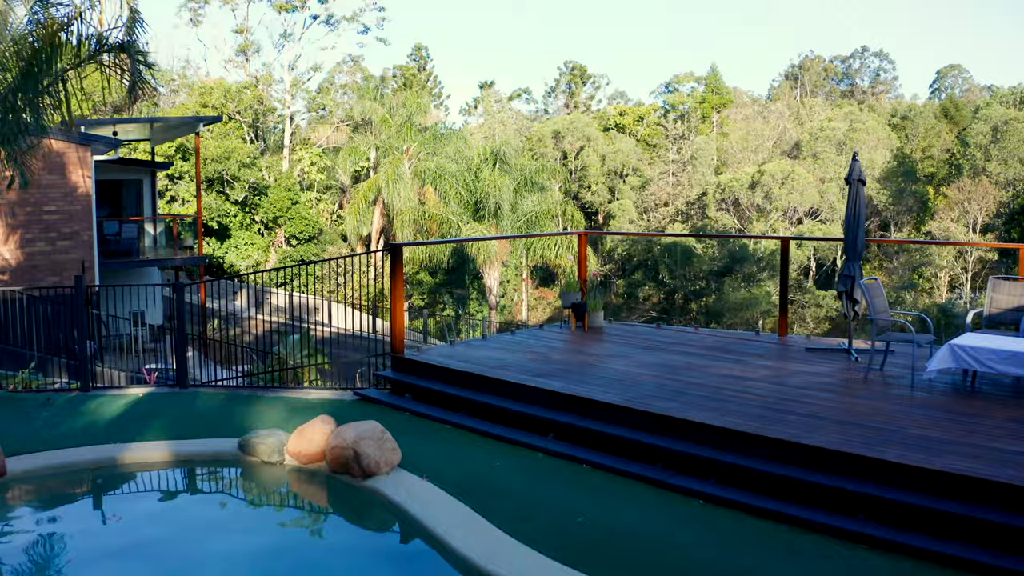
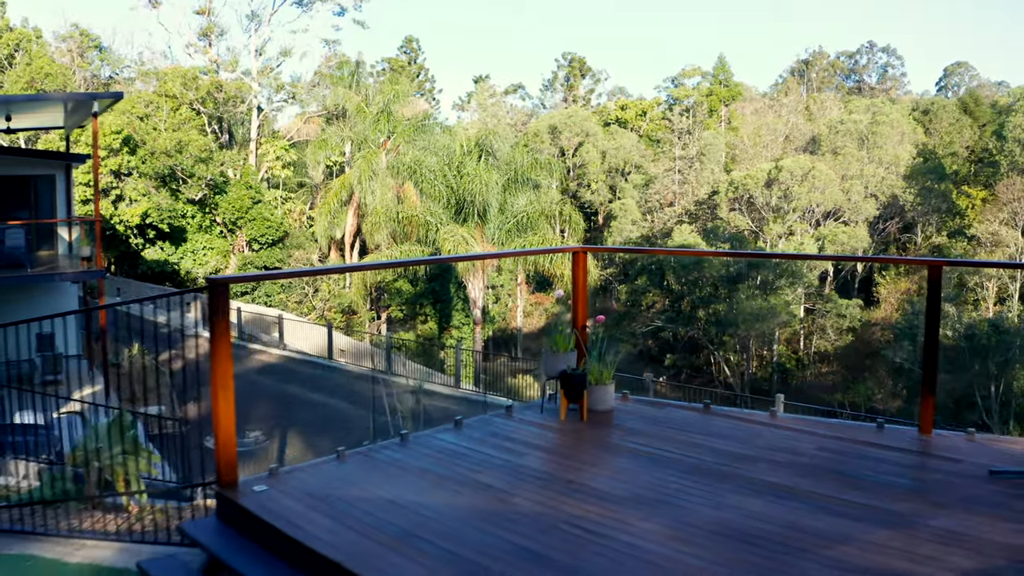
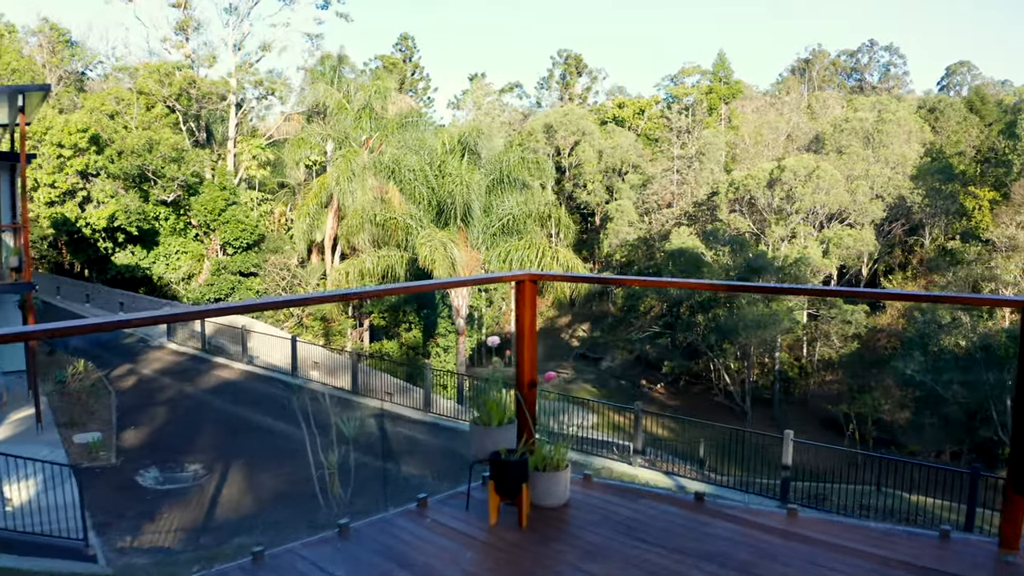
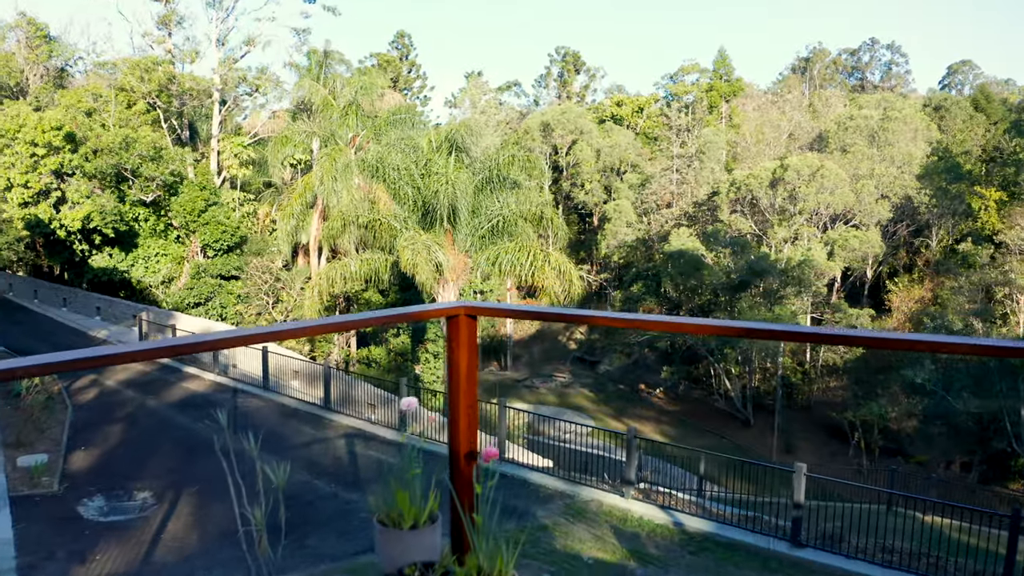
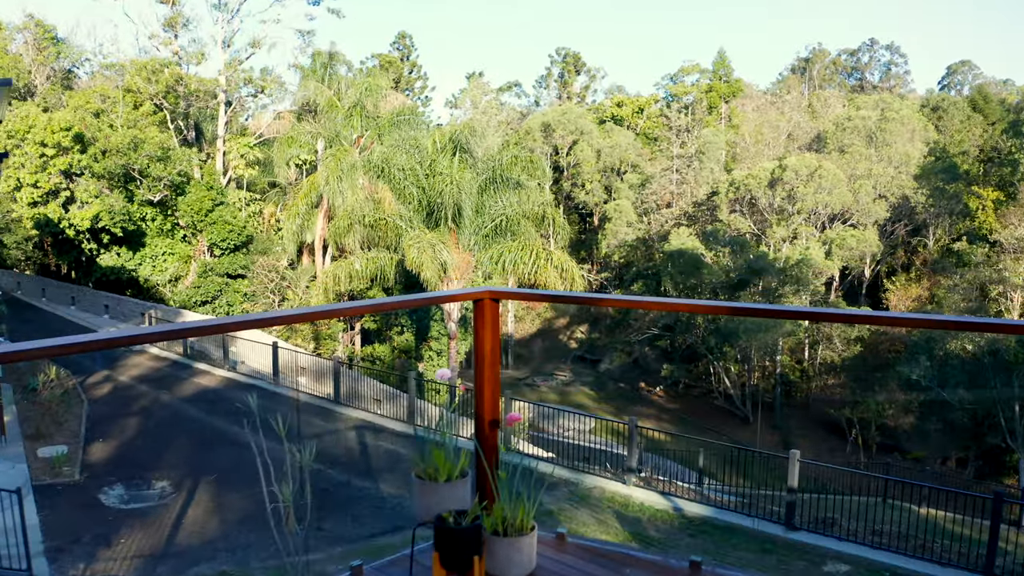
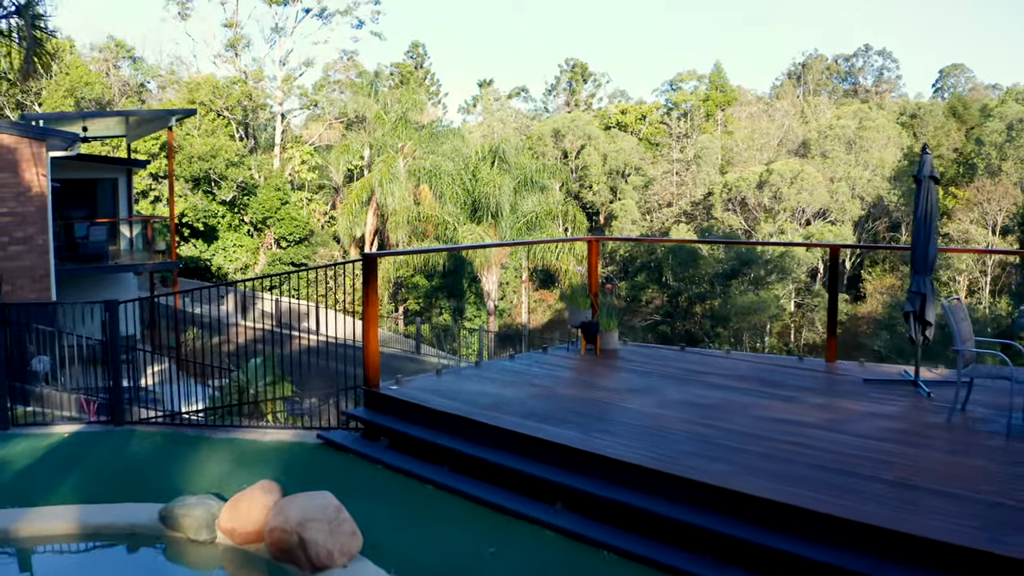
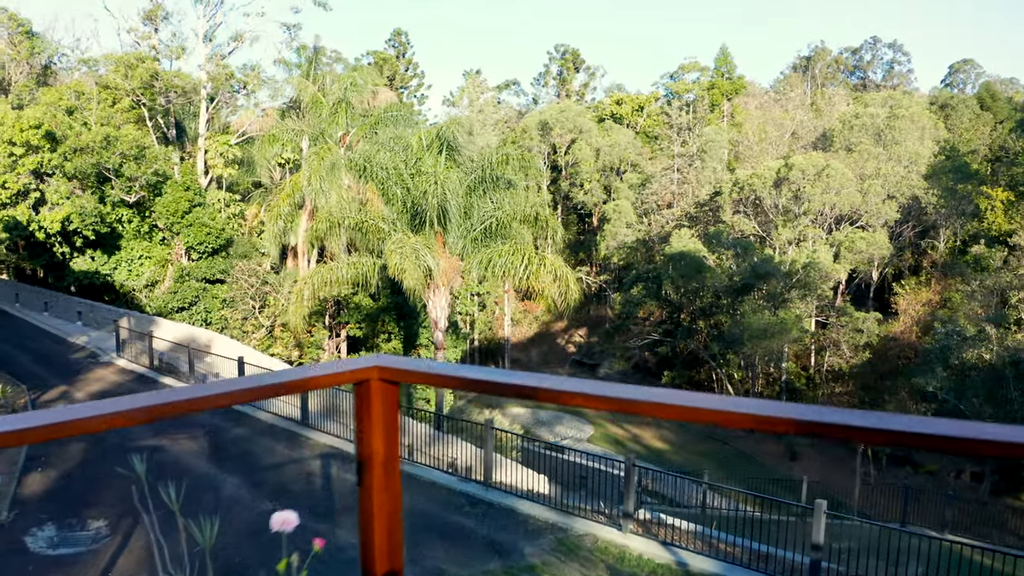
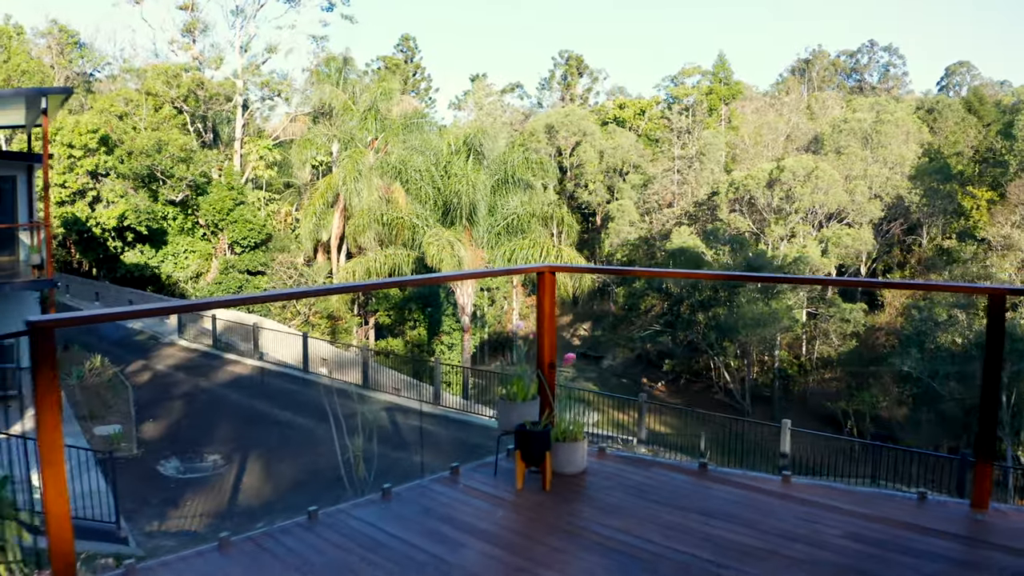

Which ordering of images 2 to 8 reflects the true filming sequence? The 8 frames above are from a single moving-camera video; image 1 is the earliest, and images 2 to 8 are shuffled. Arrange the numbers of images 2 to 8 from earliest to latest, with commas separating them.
6, 2, 8, 3, 5, 4, 7
